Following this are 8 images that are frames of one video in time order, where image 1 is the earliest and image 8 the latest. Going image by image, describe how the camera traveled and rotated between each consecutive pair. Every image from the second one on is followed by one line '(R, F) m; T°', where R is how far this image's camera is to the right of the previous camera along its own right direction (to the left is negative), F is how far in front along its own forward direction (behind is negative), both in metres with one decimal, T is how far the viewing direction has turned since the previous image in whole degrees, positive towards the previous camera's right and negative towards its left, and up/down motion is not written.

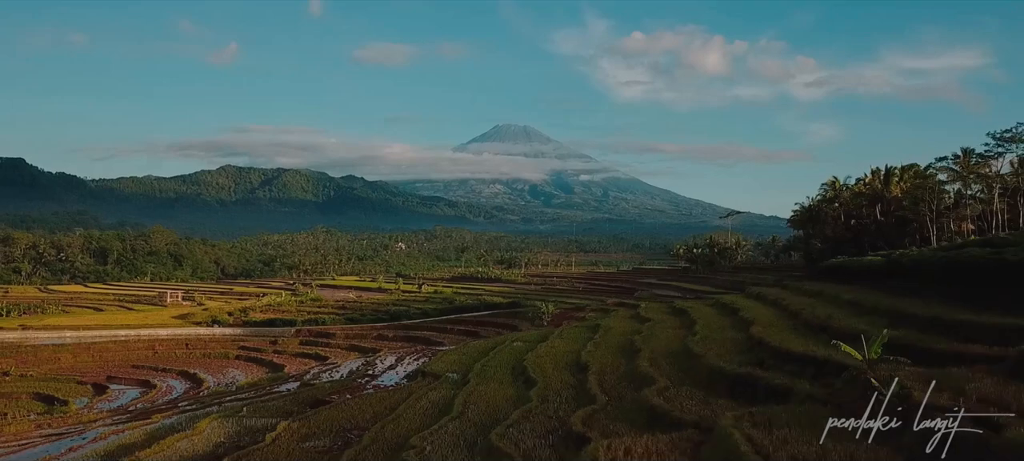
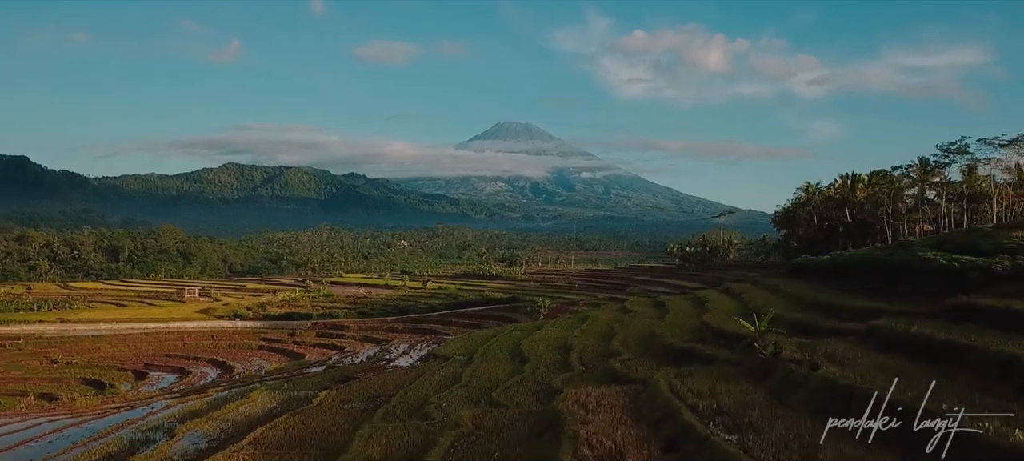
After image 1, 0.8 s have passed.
(+0.2, -4.7) m; 0°
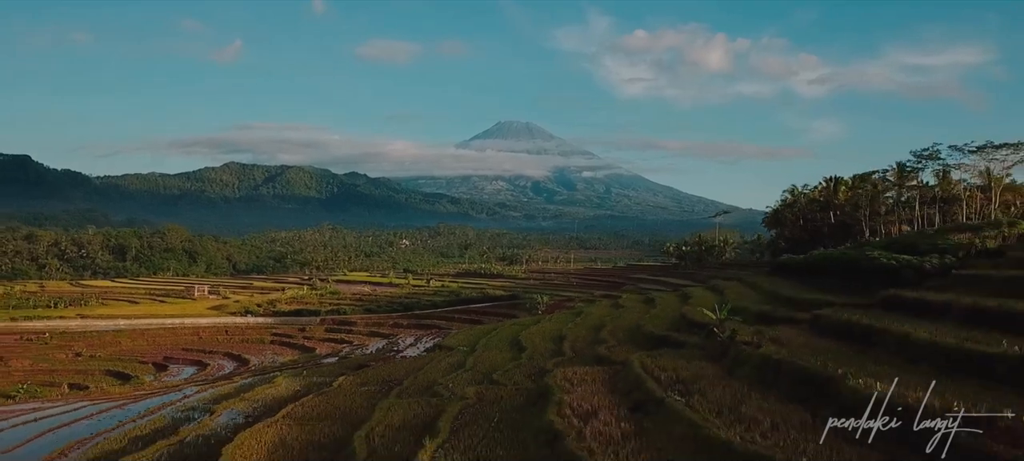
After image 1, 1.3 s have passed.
(+0.1, -2.9) m; 0°
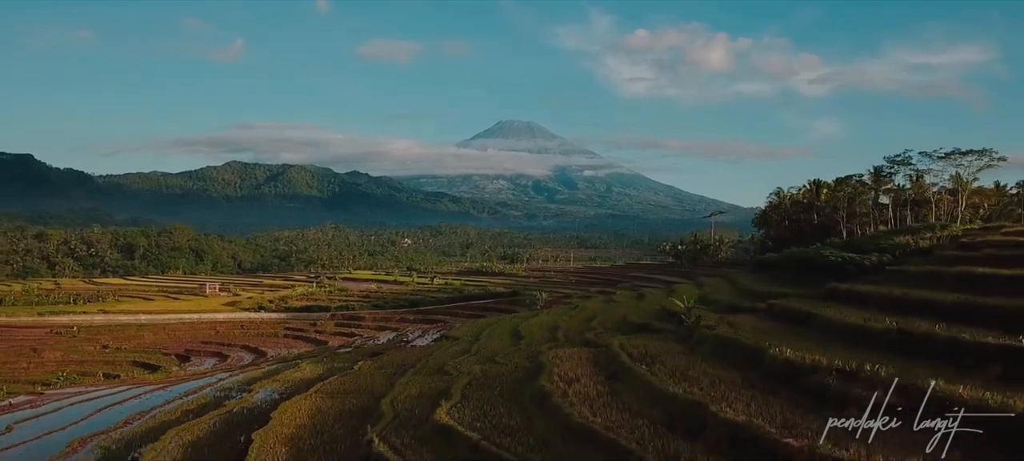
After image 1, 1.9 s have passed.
(+0.1, -3.4) m; 0°
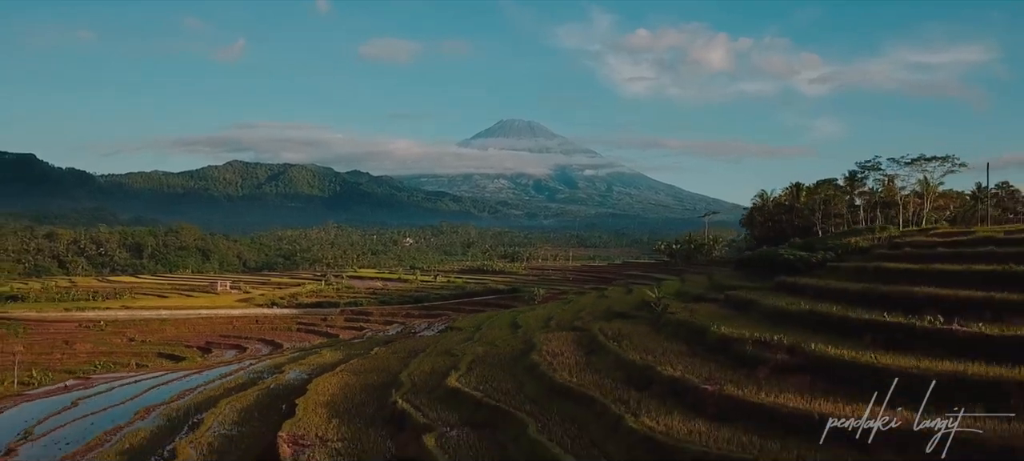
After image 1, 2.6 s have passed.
(+0.1, -4.0) m; 0°
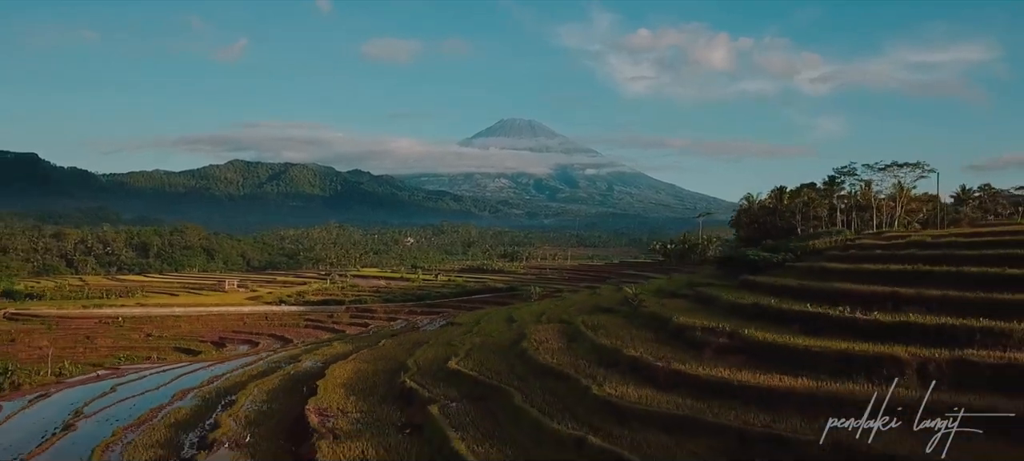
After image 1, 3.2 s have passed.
(+0.3, -3.4) m; 0°
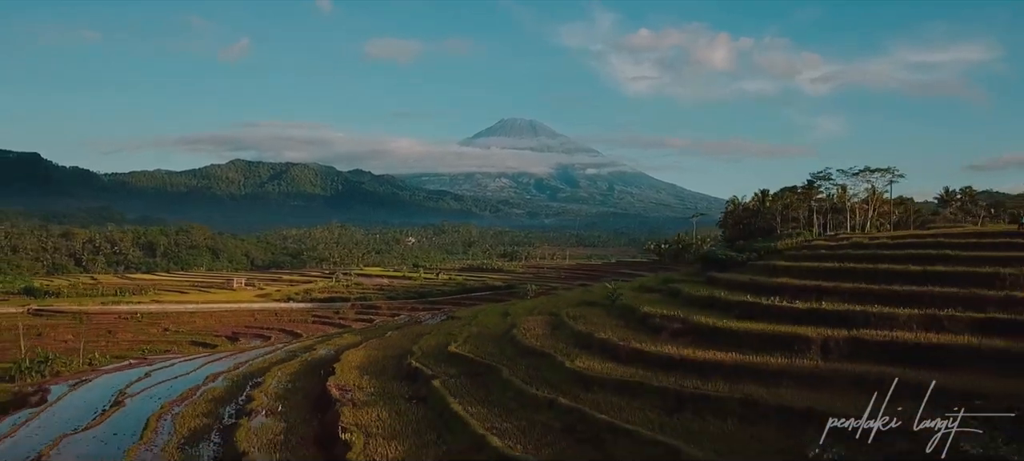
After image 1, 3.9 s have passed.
(+0.4, -3.8) m; 0°
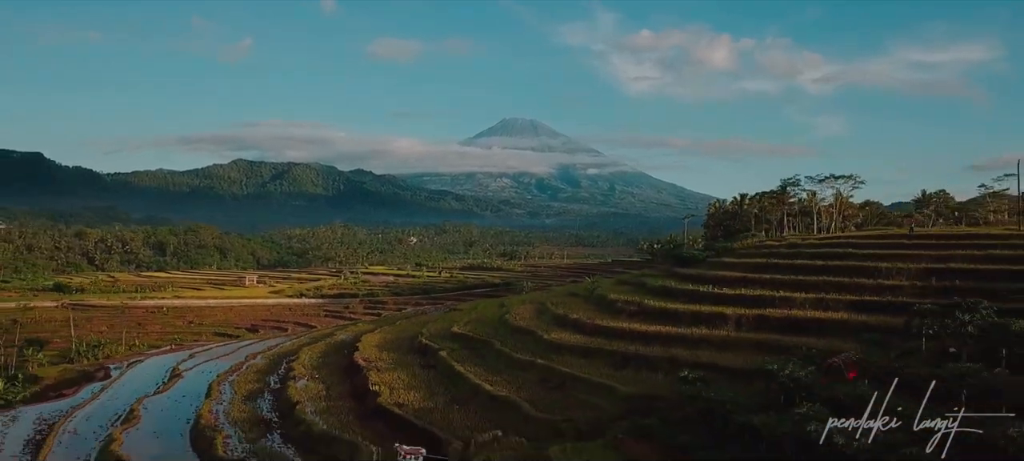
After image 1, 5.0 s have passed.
(+0.4, -5.9) m; 0°
